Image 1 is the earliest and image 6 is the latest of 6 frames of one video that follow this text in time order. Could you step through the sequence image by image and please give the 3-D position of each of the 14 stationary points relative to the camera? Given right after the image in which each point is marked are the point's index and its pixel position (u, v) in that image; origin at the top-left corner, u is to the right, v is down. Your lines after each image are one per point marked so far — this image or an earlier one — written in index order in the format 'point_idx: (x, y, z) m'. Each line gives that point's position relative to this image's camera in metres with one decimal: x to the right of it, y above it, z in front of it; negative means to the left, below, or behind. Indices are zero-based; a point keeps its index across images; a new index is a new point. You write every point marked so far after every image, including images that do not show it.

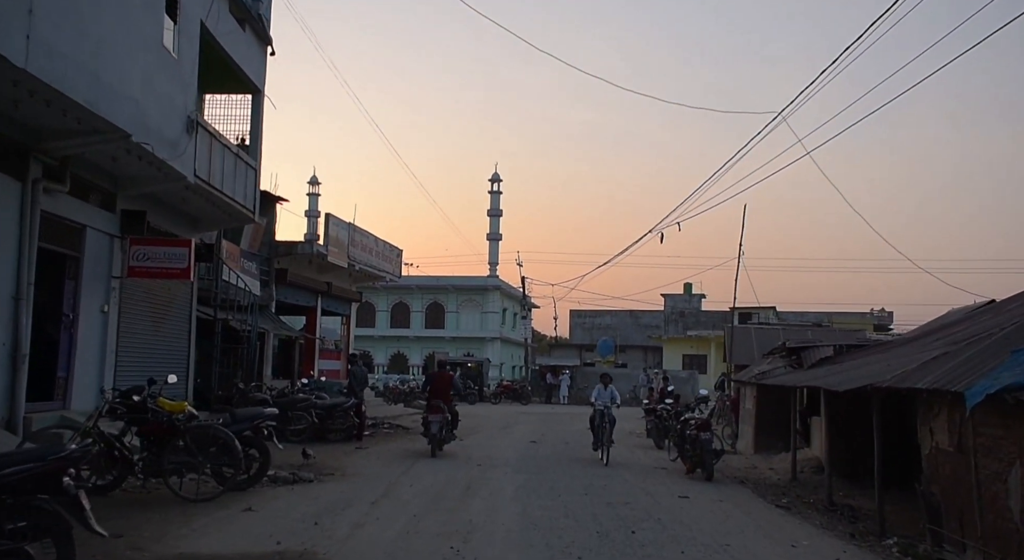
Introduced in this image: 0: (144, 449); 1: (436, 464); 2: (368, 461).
0: (-3.9, -1.8, +9.6) m
1: (-1.3, -3.2, +15.8) m
2: (-2.4, -3.0, +15.2) m
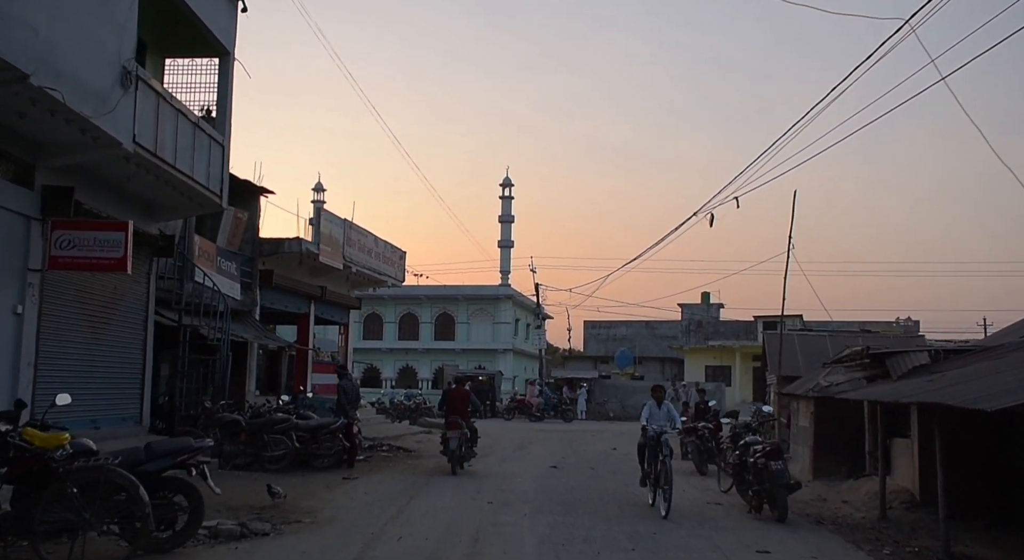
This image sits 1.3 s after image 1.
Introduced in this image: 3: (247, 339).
0: (-3.7, -1.6, +6.7) m
1: (-1.0, -3.1, +12.9) m
2: (-2.1, -2.9, +12.3) m
3: (-5.7, -1.3, +19.5) m
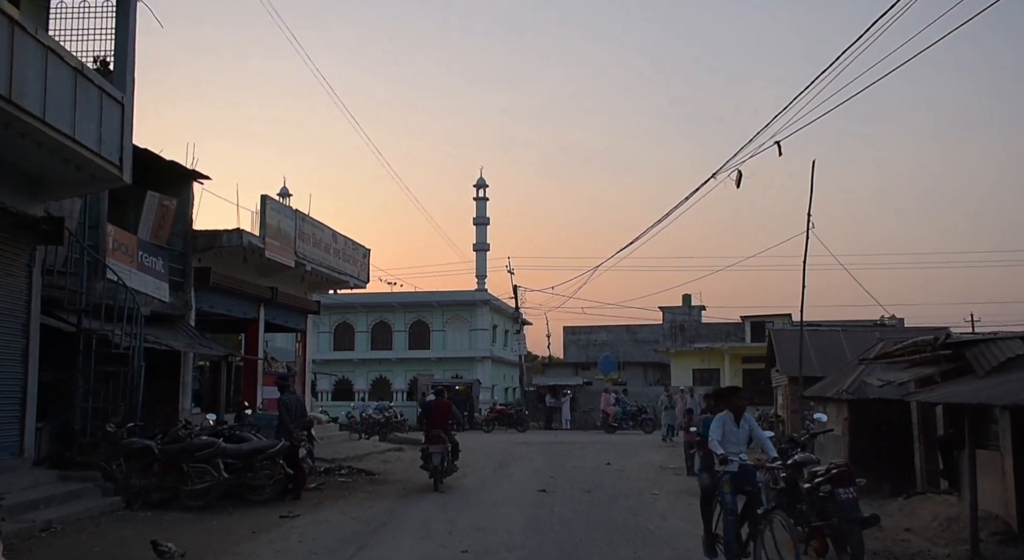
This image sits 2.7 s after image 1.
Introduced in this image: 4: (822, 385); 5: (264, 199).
0: (-3.8, -1.4, +3.7) m
1: (-1.3, -2.9, +10.0) m
2: (-2.3, -2.7, +9.4) m
3: (-6.1, -1.2, +16.5) m
4: (+5.6, -1.9, +16.4) m
5: (-5.4, +1.8, +19.9) m
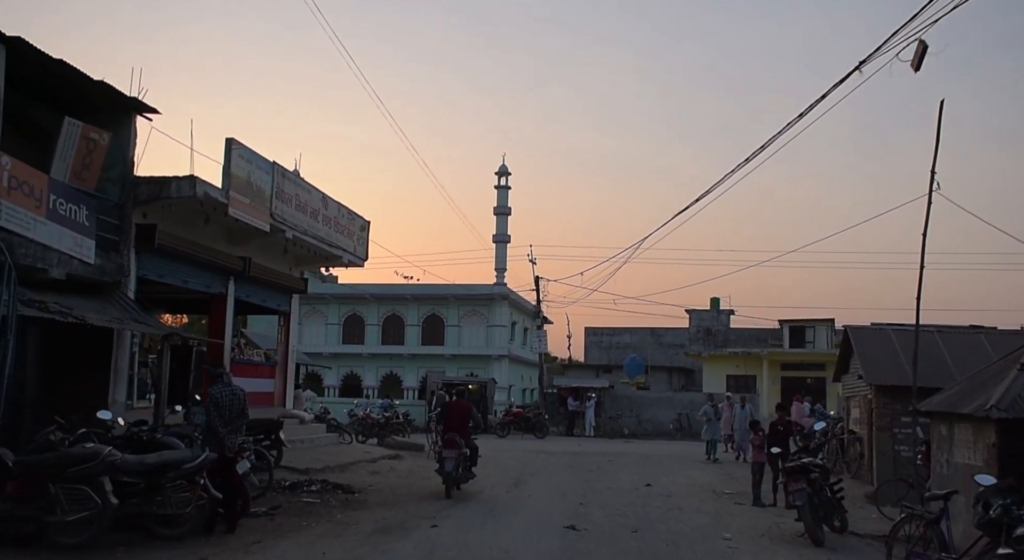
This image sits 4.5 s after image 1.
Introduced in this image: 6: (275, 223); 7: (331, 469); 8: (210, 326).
0: (-3.7, -0.8, -0.2) m
1: (-1.1, -2.4, +6.0) m
2: (-2.2, -2.2, +5.4) m
3: (-5.8, -0.6, +12.6) m
4: (+5.9, -1.6, +12.3) m
5: (-5.0, +2.4, +16.0) m
6: (-4.6, +1.1, +17.8) m
7: (-3.4, -3.5, +16.9) m
8: (-6.0, -0.9, +18.2) m
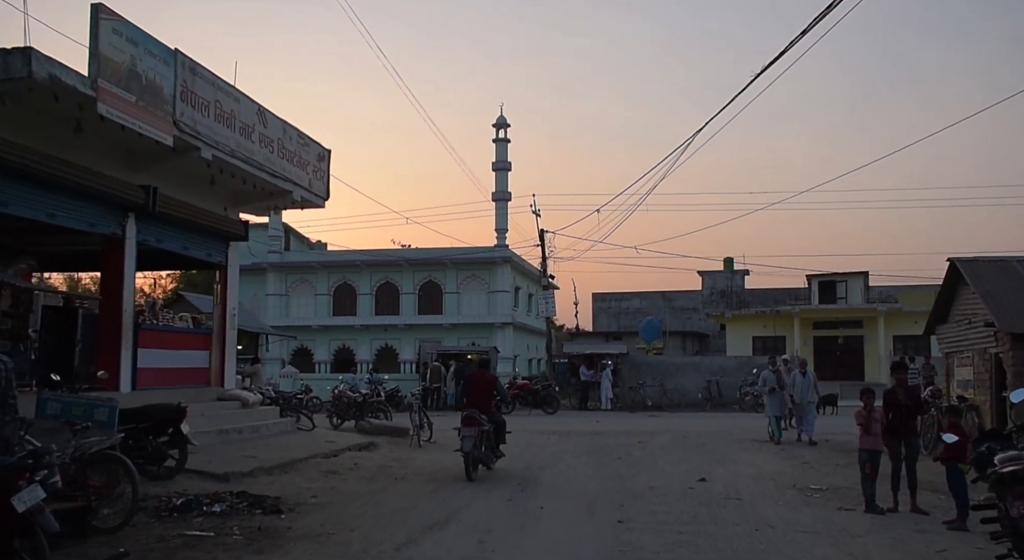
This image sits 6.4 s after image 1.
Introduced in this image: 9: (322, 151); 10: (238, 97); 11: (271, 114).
0: (-3.8, -0.4, -4.9) m
1: (-1.2, -1.7, +1.3) m
2: (-2.2, -1.6, +0.7) m
3: (-5.8, +0.2, +7.9) m
4: (+5.9, -0.5, +7.5) m
5: (-5.1, +3.3, +11.2) m
6: (-4.7, +2.0, +13.0) m
7: (-3.3, -2.6, +12.3) m
8: (-6.0, 0.0, +13.5) m
9: (-3.7, +2.5, +18.0) m
10: (-4.4, +2.9, +14.6) m
11: (-4.1, +2.8, +15.6) m
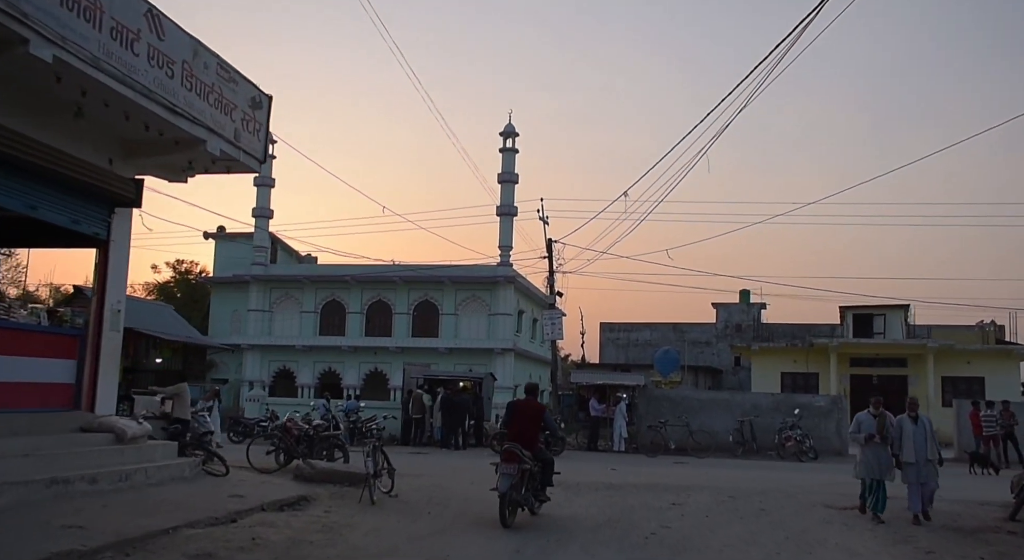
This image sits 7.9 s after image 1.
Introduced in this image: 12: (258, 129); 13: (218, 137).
0: (-4.0, +0.5, -9.6) m
1: (-1.4, -1.1, -3.5) m
2: (-2.4, -0.9, -4.1) m
3: (-5.9, +0.7, +3.1) m
4: (+5.7, -0.3, +2.7) m
5: (-5.1, +3.7, +6.5) m
6: (-4.7, +2.4, +8.4) m
7: (-3.5, -2.2, +7.4) m
8: (-6.1, +0.4, +8.7) m
9: (-3.7, +2.7, +13.3) m
10: (-4.4, +3.2, +10.0) m
11: (-4.1, +3.1, +10.9) m
12: (-3.8, +2.2, +13.4) m
13: (-3.9, +1.9, +12.2) m
